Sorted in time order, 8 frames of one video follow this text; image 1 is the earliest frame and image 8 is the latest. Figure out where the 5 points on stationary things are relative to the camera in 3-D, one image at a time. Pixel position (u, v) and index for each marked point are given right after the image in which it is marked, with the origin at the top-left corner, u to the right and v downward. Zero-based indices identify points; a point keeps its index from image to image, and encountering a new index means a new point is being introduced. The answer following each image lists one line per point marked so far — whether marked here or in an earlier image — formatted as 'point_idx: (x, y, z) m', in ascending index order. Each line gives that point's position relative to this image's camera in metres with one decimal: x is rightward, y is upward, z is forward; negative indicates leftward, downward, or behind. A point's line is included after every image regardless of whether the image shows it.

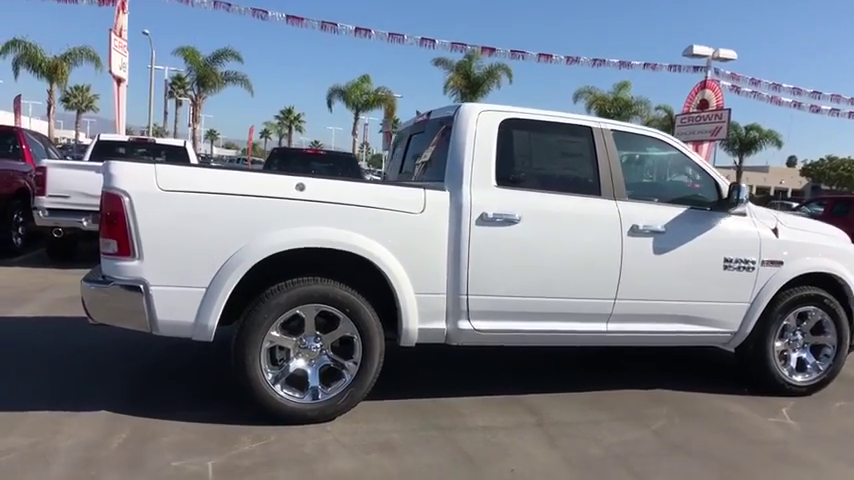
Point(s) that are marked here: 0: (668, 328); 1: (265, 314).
0: (+1.8, -0.6, +5.1) m
1: (-1.0, -0.4, +4.1) m
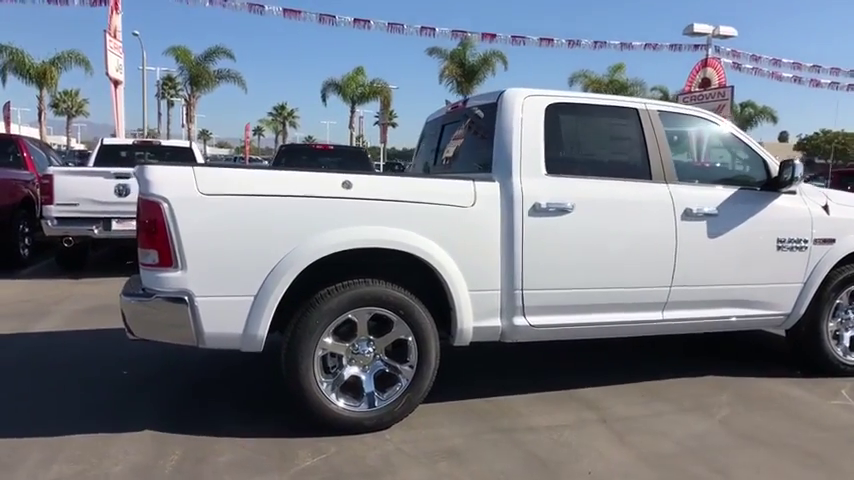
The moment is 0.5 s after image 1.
0: (+2.1, -0.5, +4.9) m
1: (-0.6, -0.5, +3.8) m
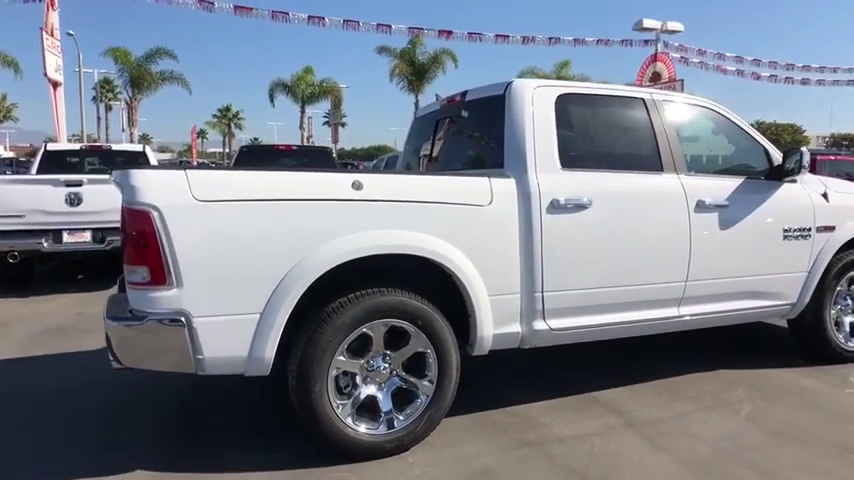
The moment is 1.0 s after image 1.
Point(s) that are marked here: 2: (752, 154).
0: (+2.1, -0.5, +4.8) m
1: (-0.5, -0.5, +3.5) m
2: (+2.3, +0.6, +4.9) m
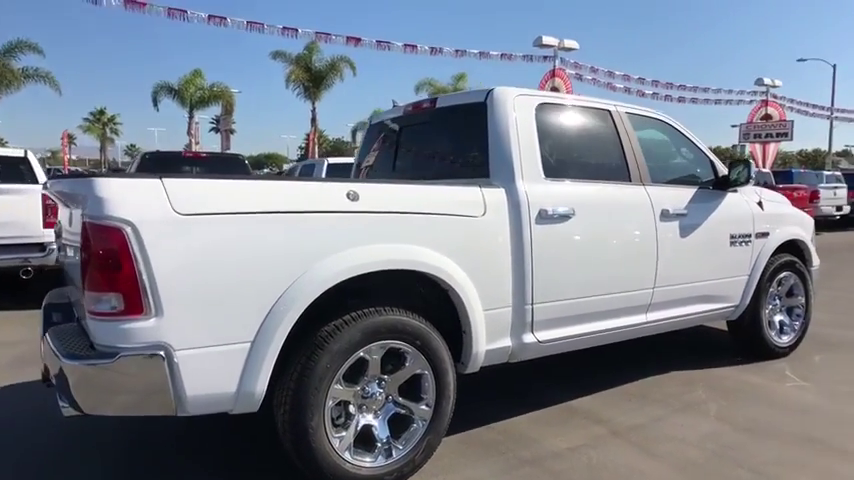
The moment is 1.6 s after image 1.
0: (+1.9, -0.5, +4.9) m
1: (-0.5, -0.6, +3.2) m
2: (+2.0, +0.6, +5.1) m
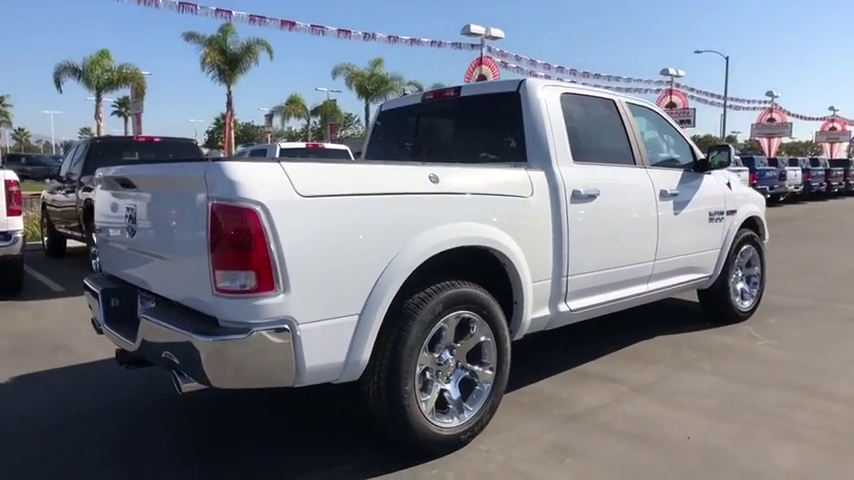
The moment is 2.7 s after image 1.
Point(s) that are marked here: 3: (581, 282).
0: (+2.0, -0.3, +5.5) m
1: (-0.1, -0.5, +3.4) m
2: (+2.1, +0.7, +5.7) m
3: (+1.0, -0.3, +4.5) m
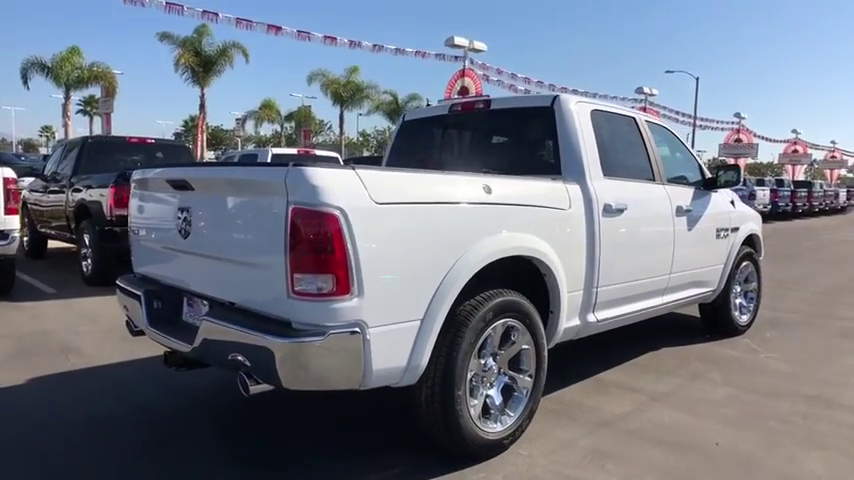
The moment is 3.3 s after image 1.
0: (+2.1, -0.4, +5.7) m
1: (+0.2, -0.5, +3.5) m
2: (+2.2, +0.6, +5.9) m
3: (+1.2, -0.3, +4.6) m
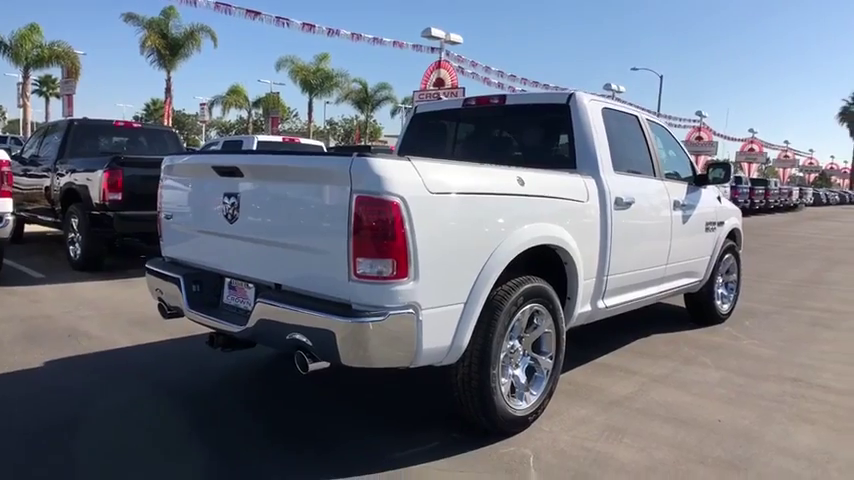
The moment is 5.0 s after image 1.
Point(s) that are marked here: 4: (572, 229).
0: (+2.2, -0.4, +6.1) m
1: (+0.4, -0.4, +3.8) m
2: (+2.3, +0.7, +6.2) m
3: (+1.3, -0.3, +4.9) m
4: (+0.9, +0.1, +4.3) m
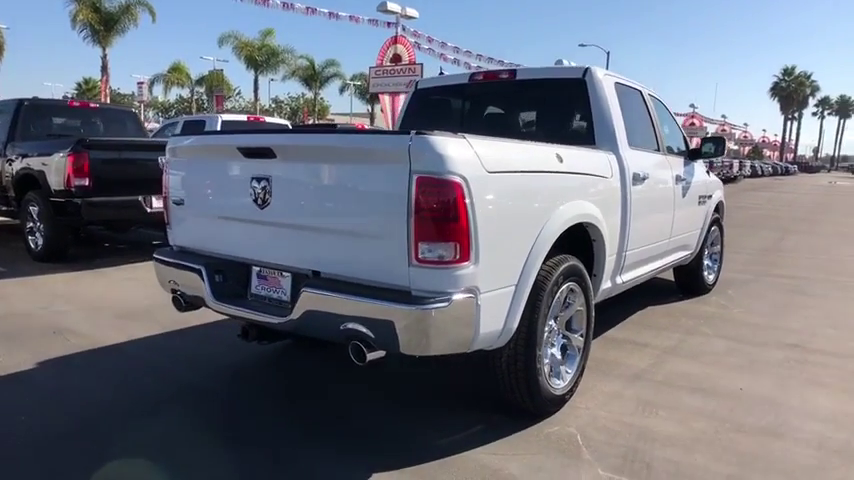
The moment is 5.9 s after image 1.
0: (+2.2, -0.1, +6.2) m
1: (+0.6, -0.3, +3.7) m
2: (+2.2, +0.9, +6.3) m
3: (+1.4, -0.1, +4.9) m
4: (+1.0, +0.2, +4.2) m
